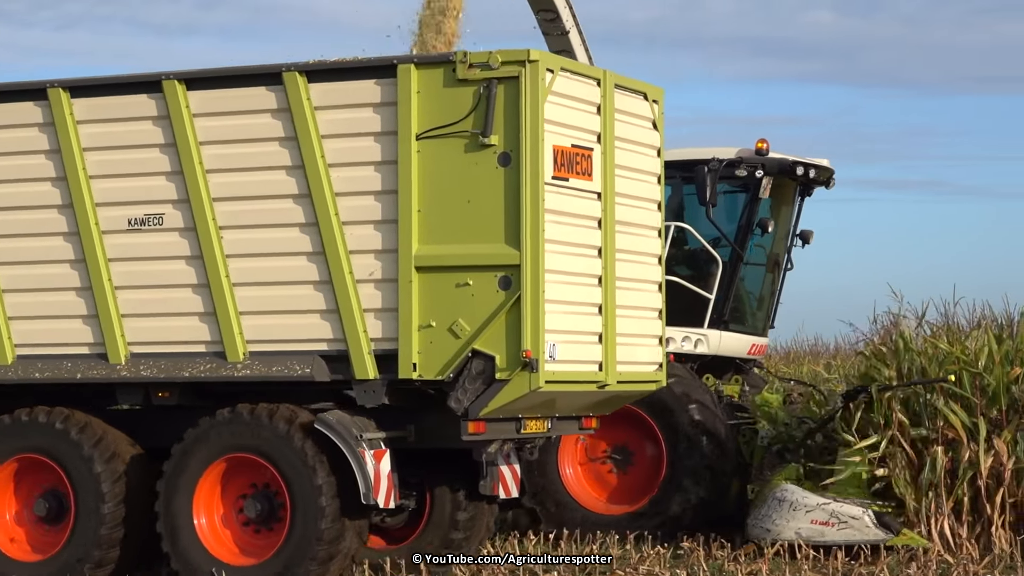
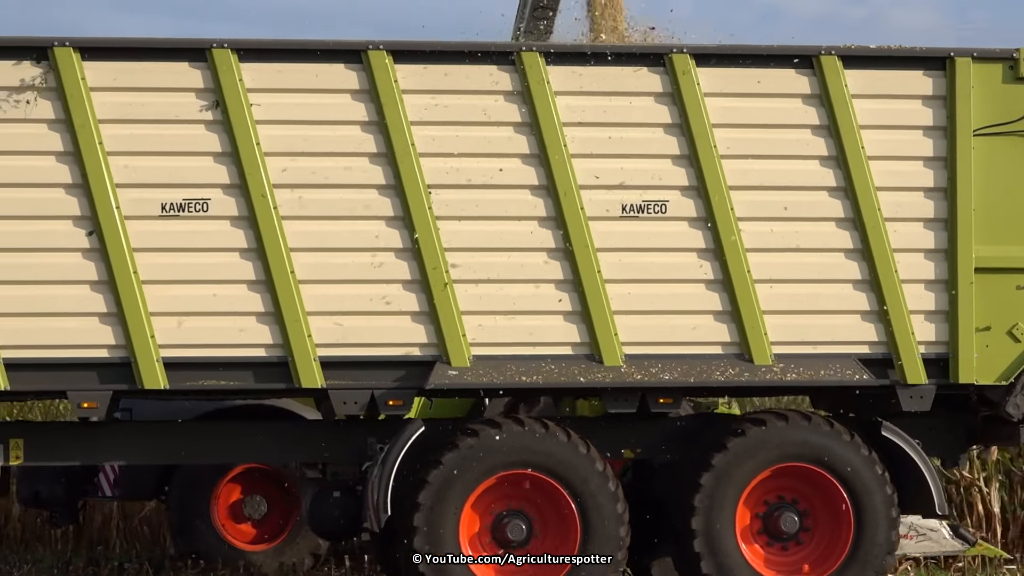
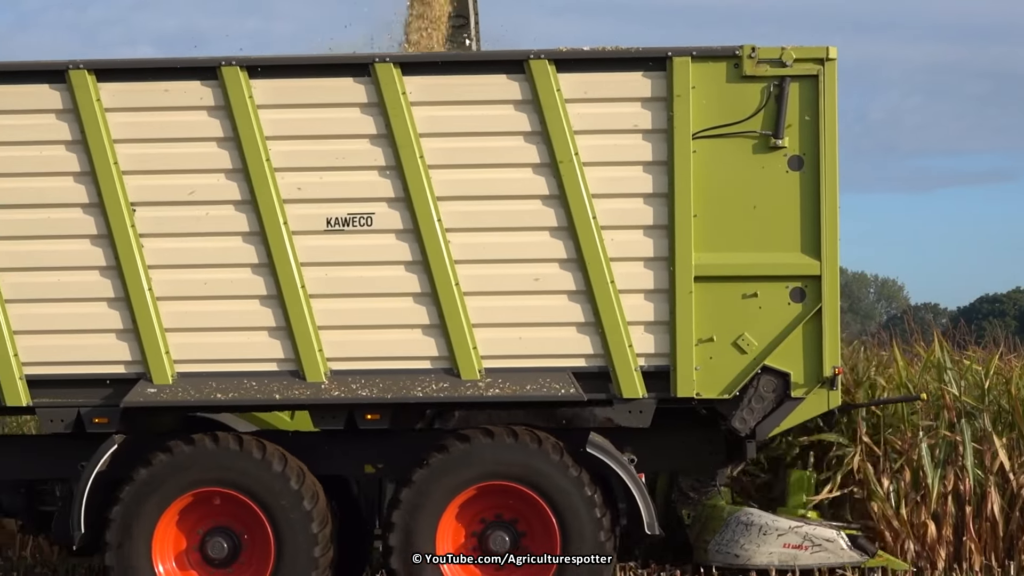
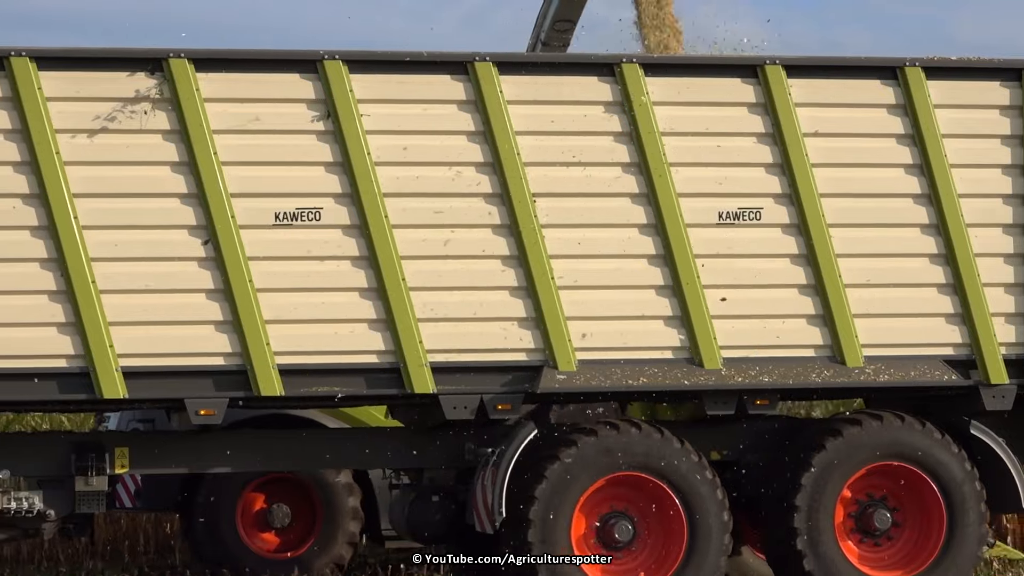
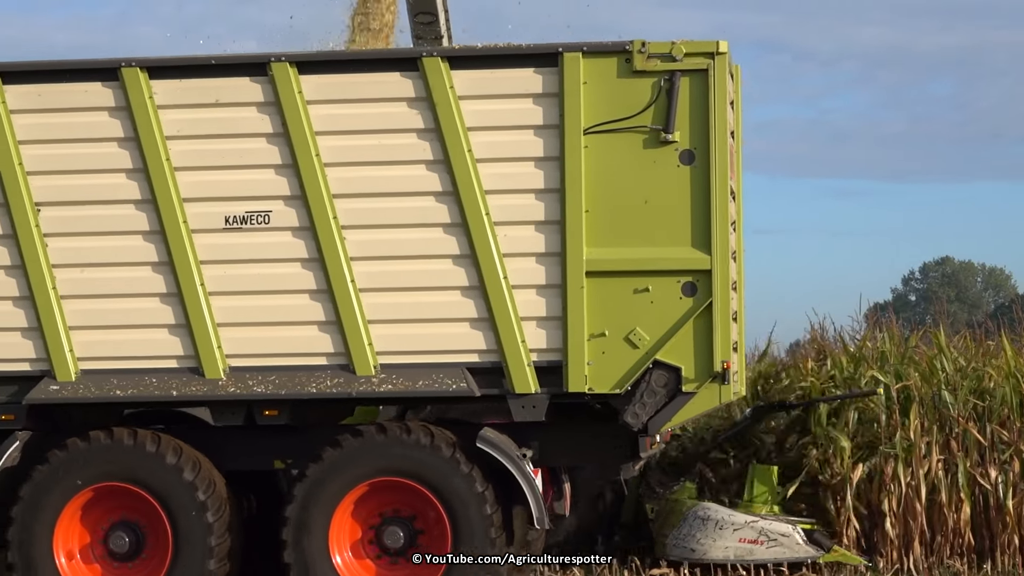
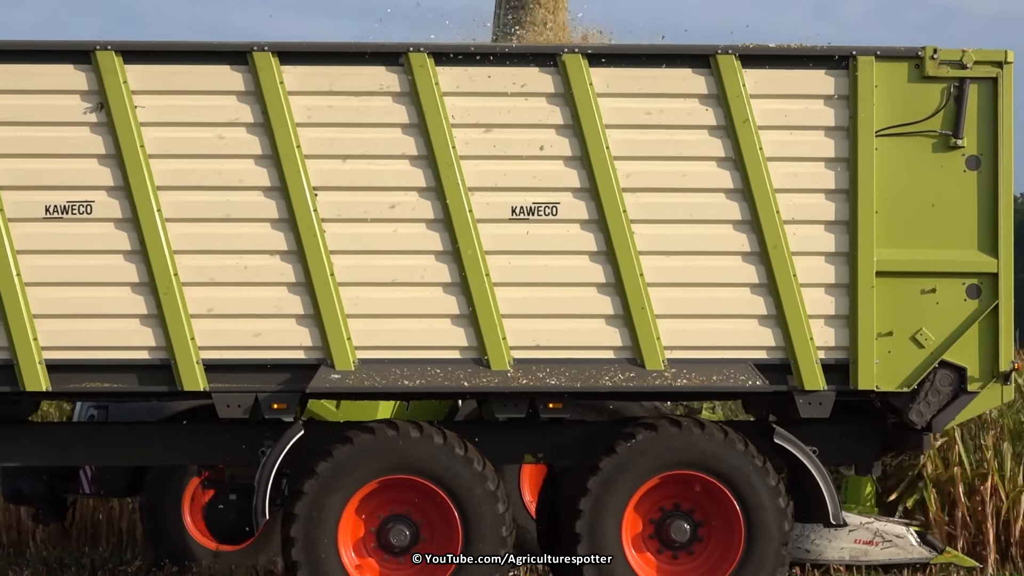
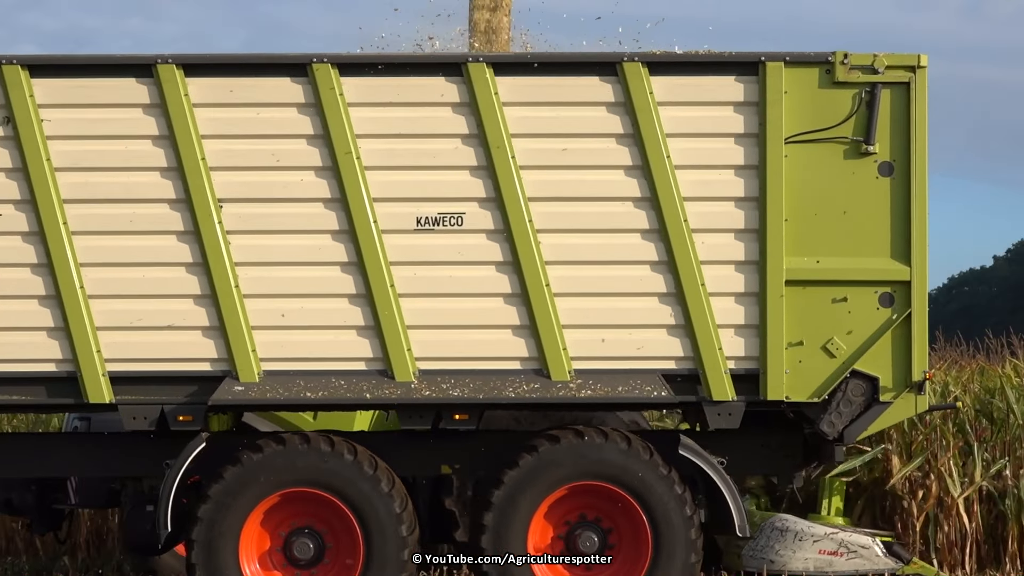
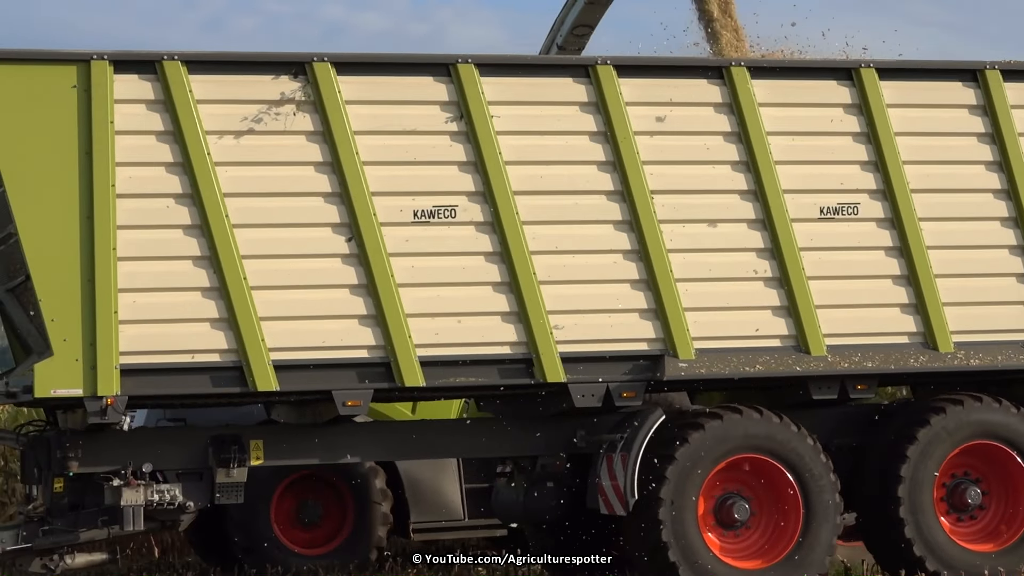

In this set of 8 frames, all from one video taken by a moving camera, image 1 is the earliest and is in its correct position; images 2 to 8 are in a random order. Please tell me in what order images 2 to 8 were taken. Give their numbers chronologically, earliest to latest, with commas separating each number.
5, 3, 7, 6, 2, 4, 8
